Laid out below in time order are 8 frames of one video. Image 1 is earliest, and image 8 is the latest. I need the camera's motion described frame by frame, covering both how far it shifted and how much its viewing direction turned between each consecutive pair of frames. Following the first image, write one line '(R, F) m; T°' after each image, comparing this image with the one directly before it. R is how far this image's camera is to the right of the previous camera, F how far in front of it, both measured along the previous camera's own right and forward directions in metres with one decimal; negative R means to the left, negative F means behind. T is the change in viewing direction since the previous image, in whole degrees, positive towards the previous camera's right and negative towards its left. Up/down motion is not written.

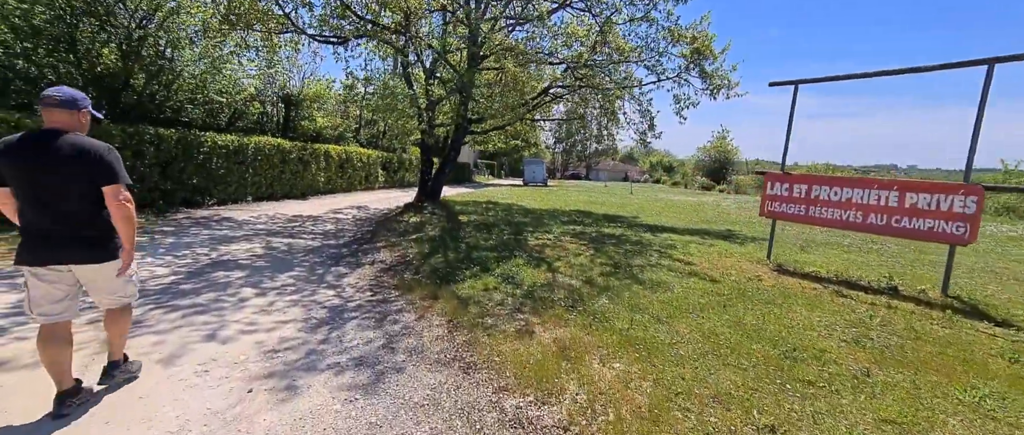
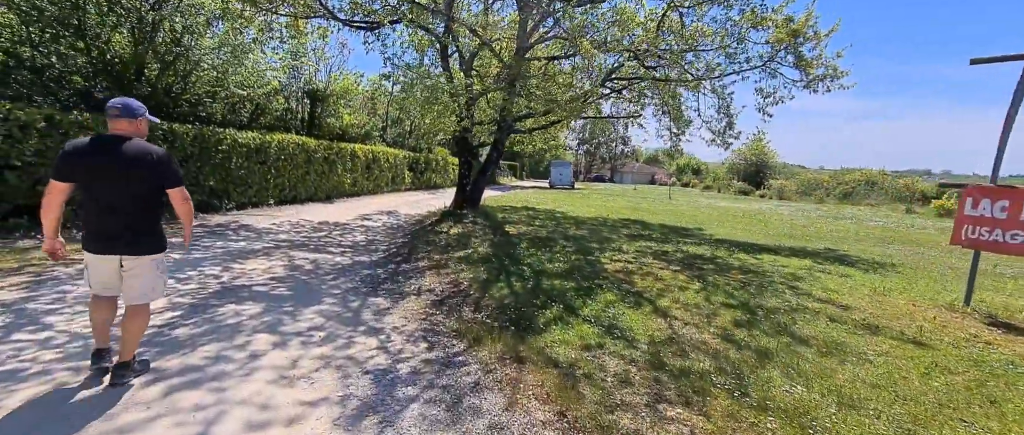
(-0.7, +1.3) m; -2°
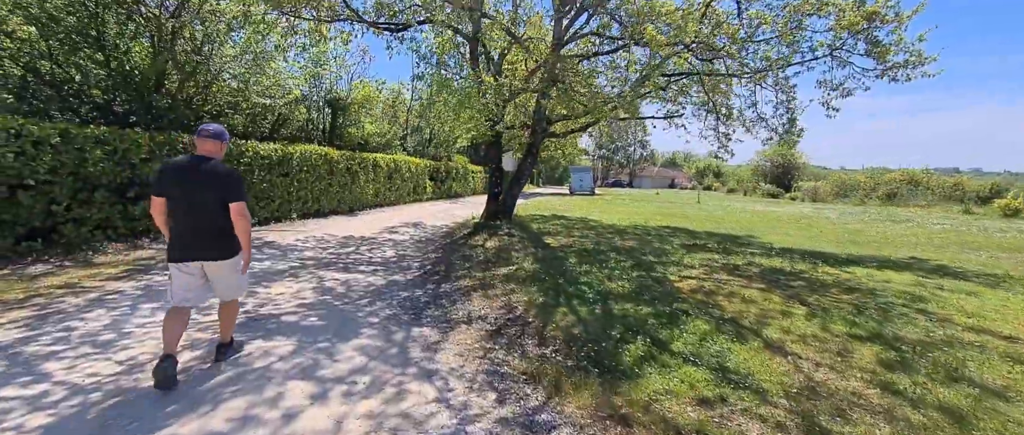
(-0.5, +0.7) m; -2°
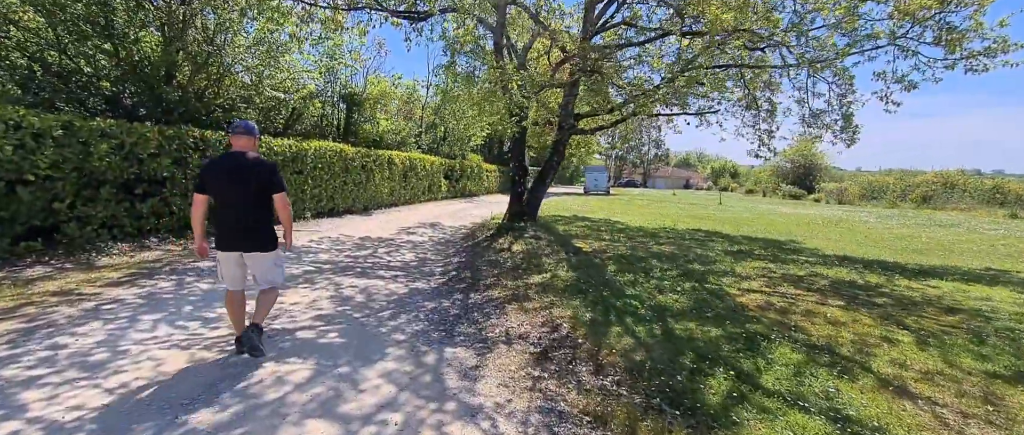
(-0.3, +0.6) m; -1°
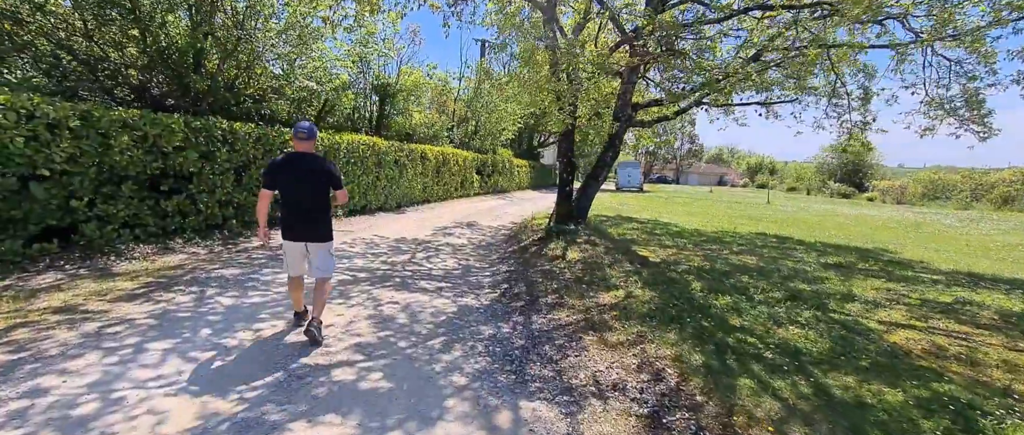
(-0.5, +0.9) m; -3°
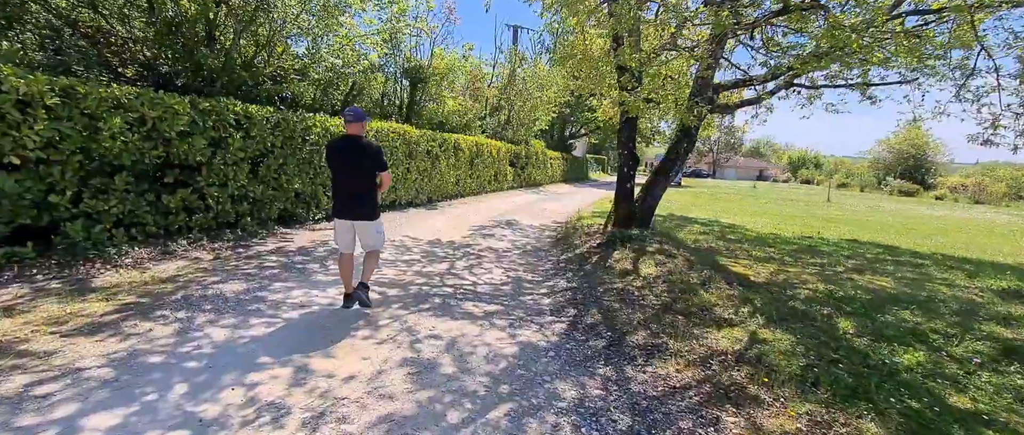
(-0.5, +1.3) m; -3°
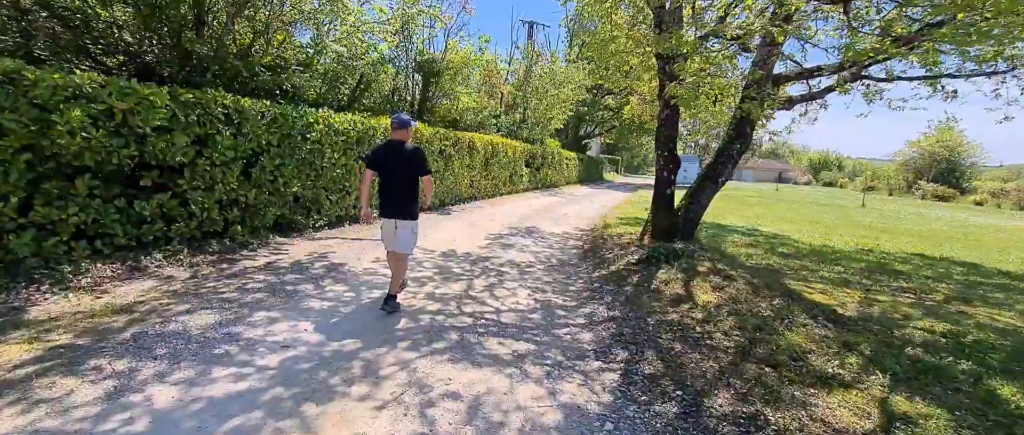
(-0.2, +0.9) m; -1°
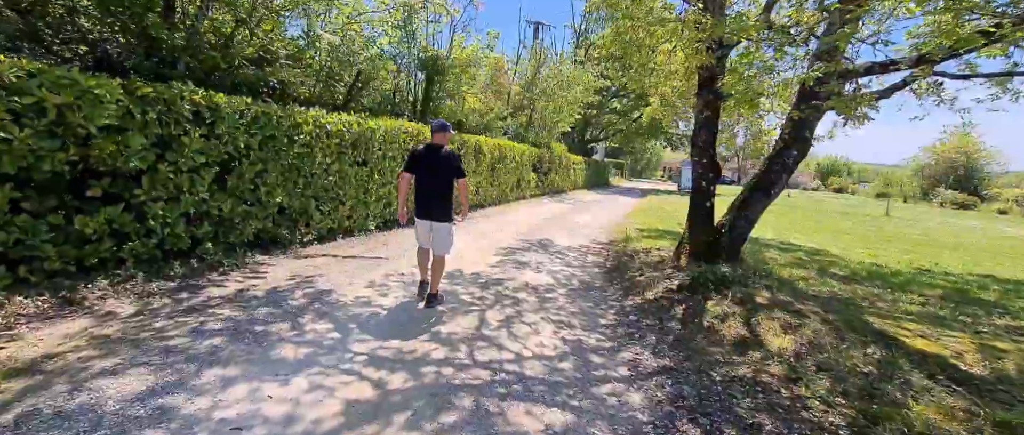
(-0.2, +1.0) m; 0°
